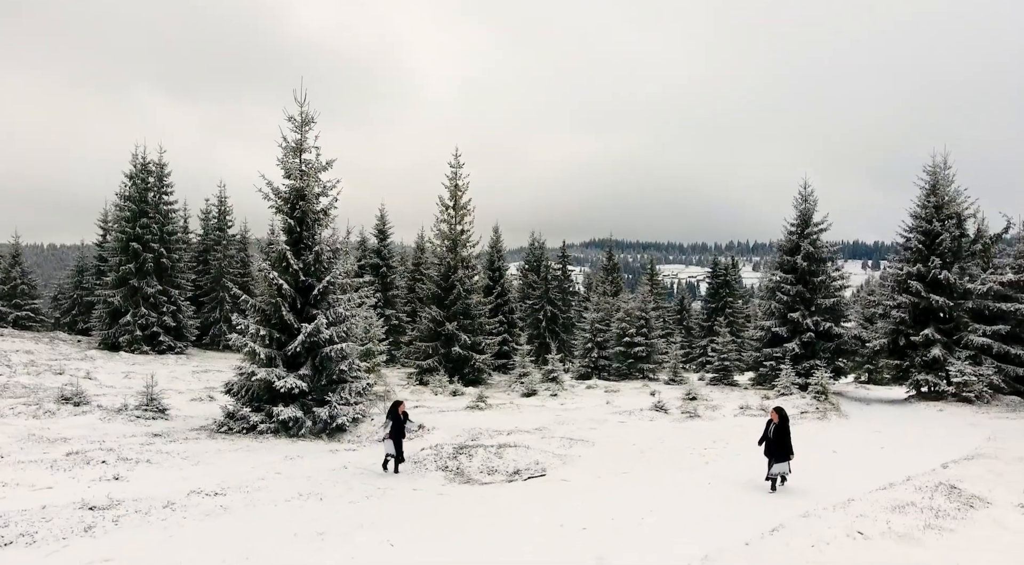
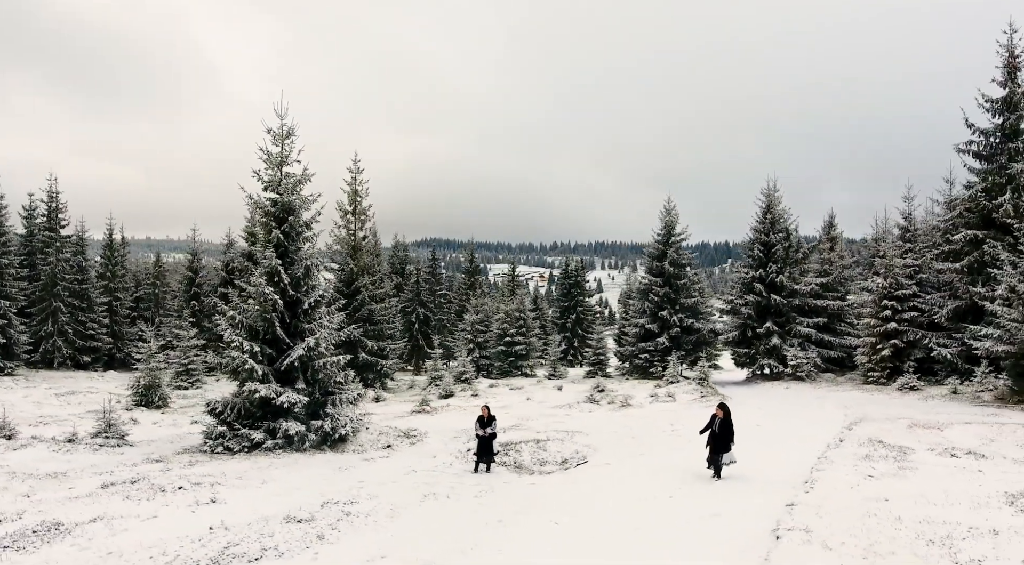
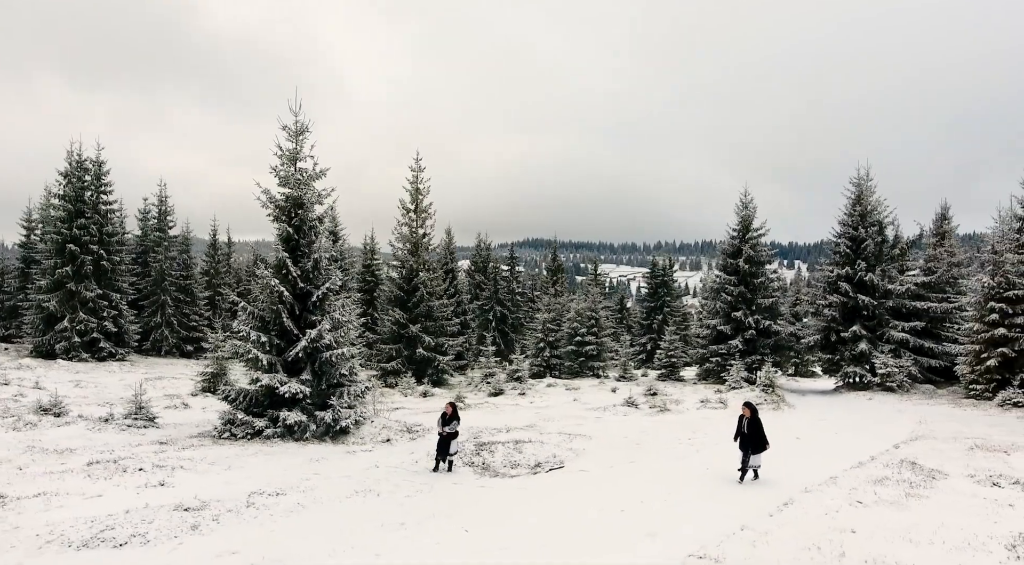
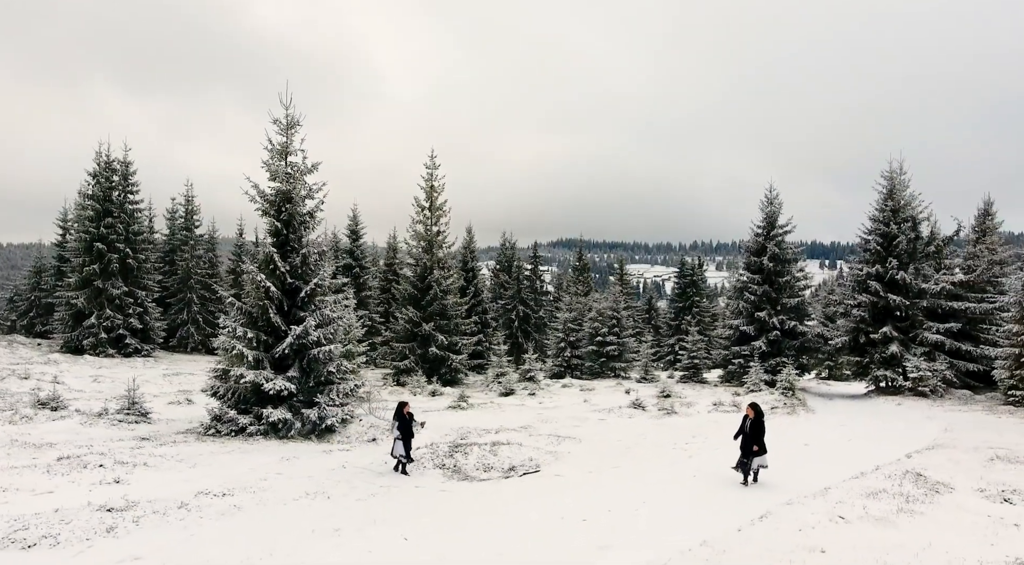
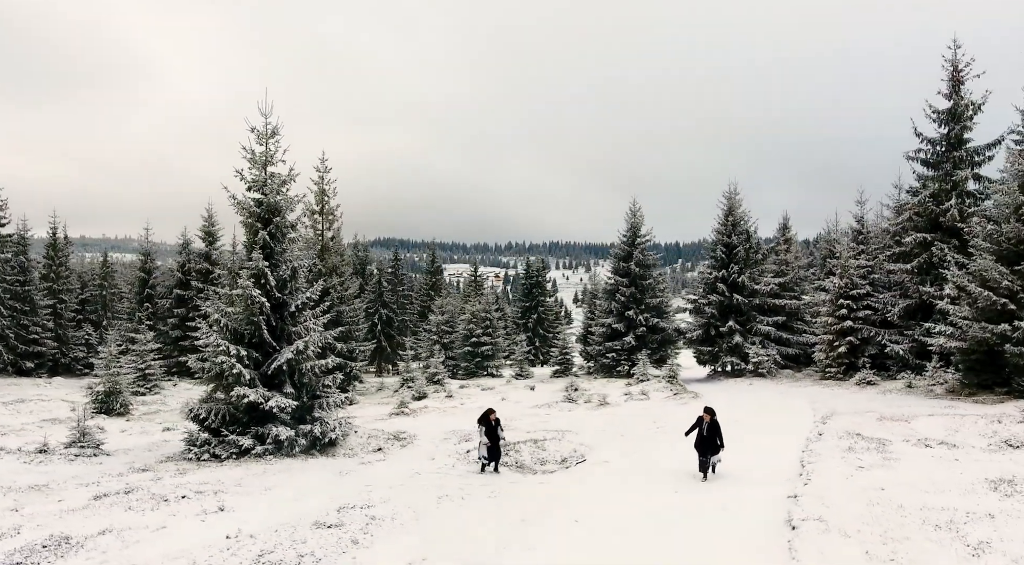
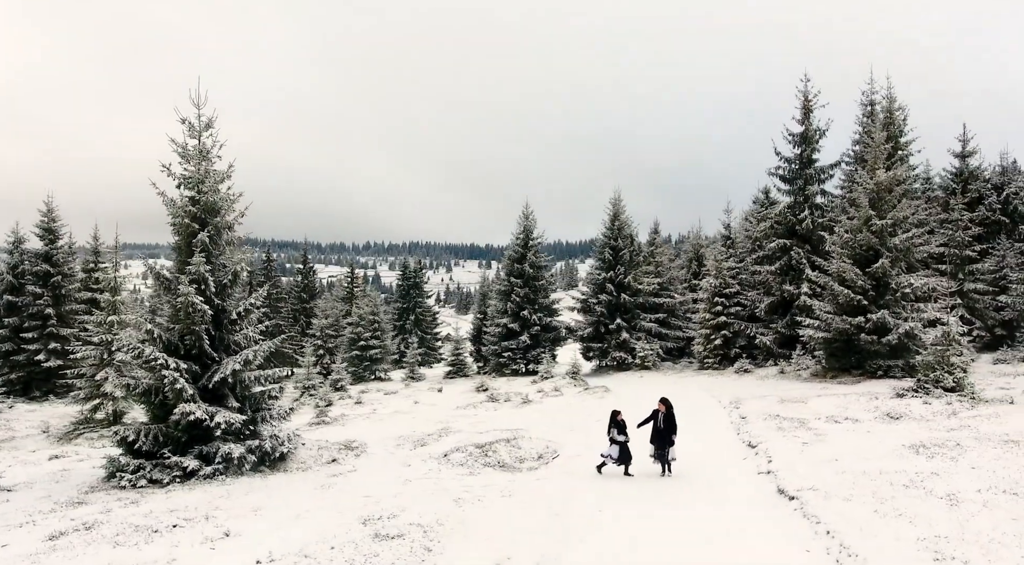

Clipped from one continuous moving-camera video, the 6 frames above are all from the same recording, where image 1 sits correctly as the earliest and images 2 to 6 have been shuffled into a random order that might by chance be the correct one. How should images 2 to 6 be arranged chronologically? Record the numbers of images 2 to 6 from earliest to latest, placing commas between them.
4, 3, 2, 5, 6
